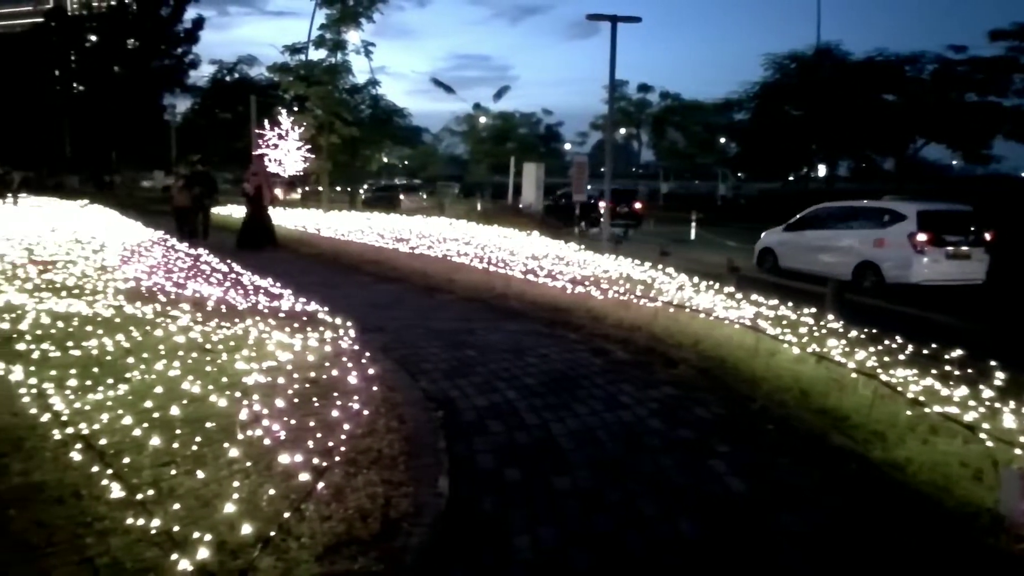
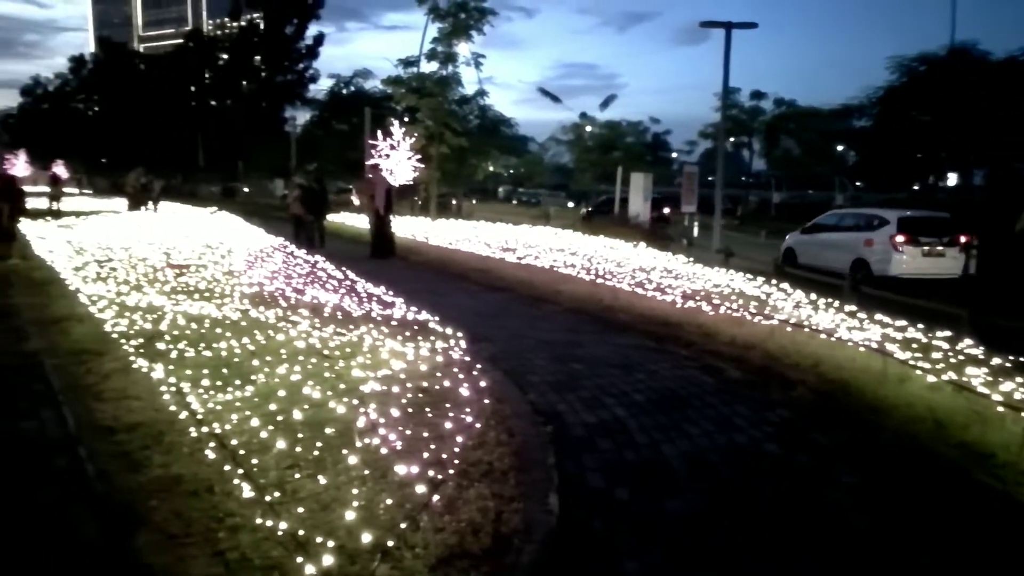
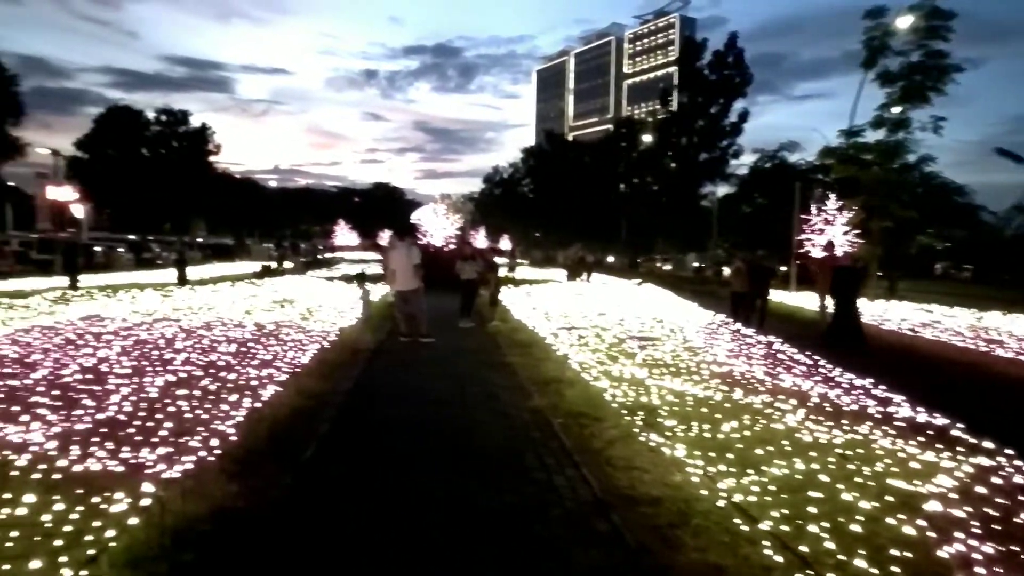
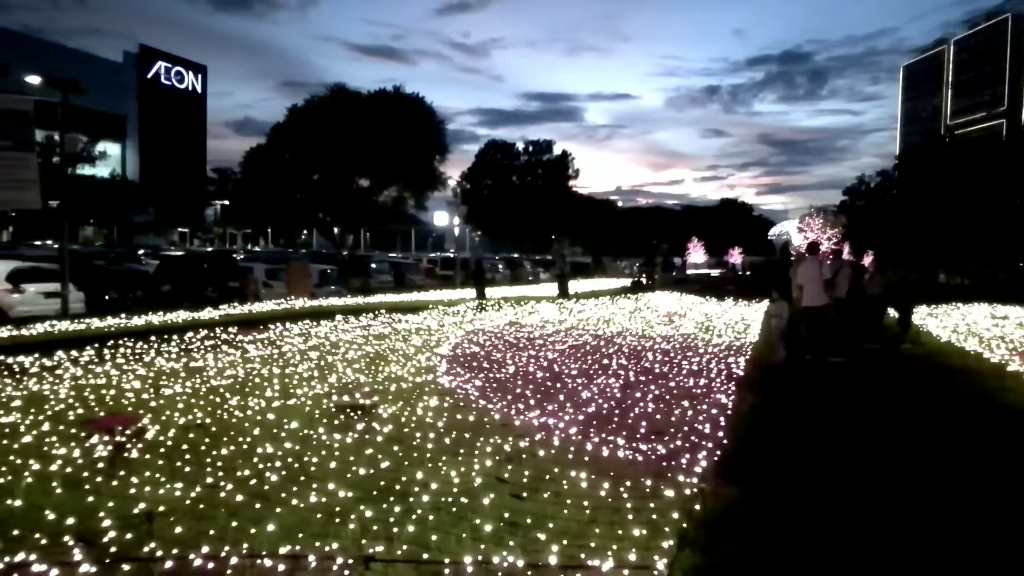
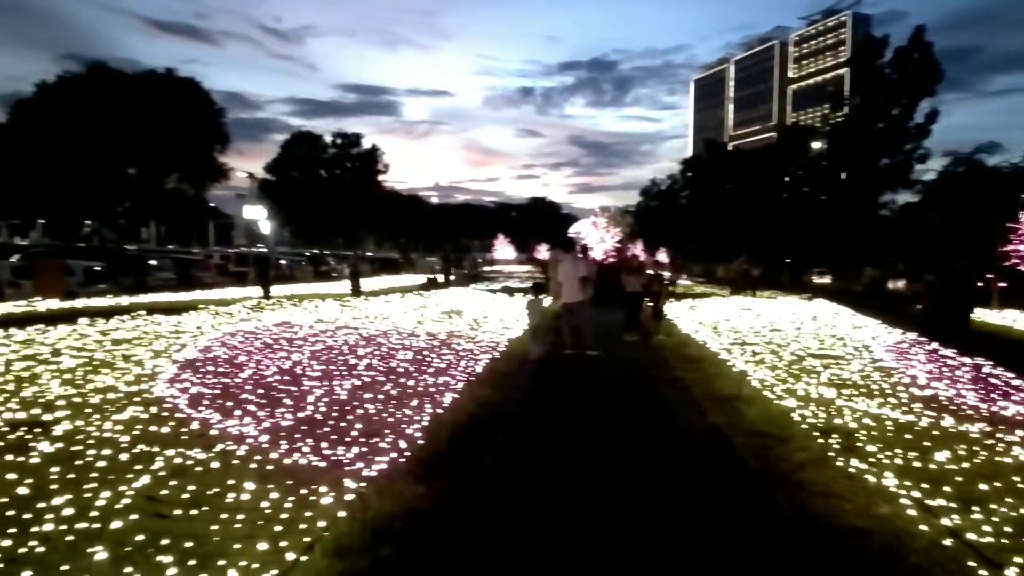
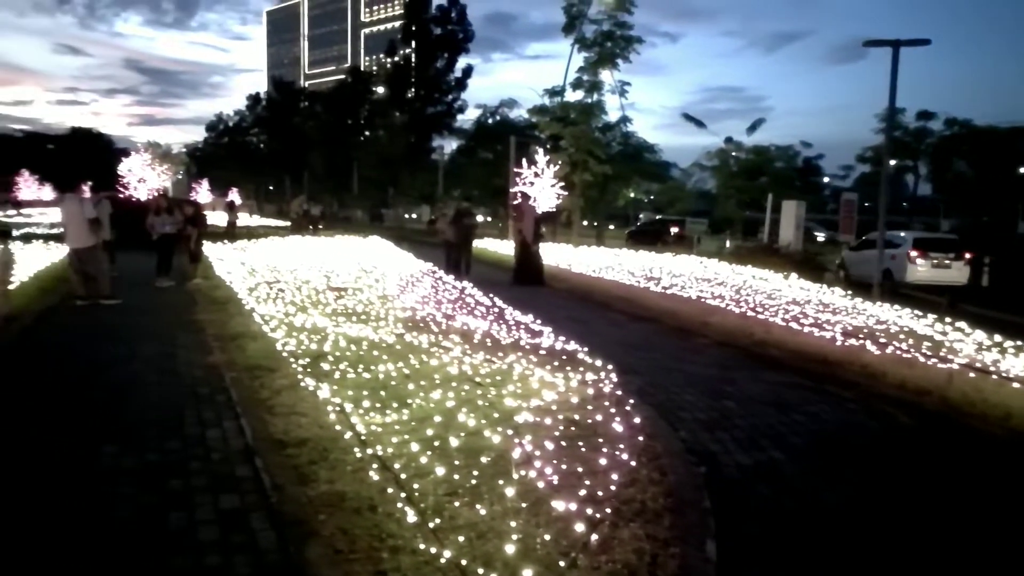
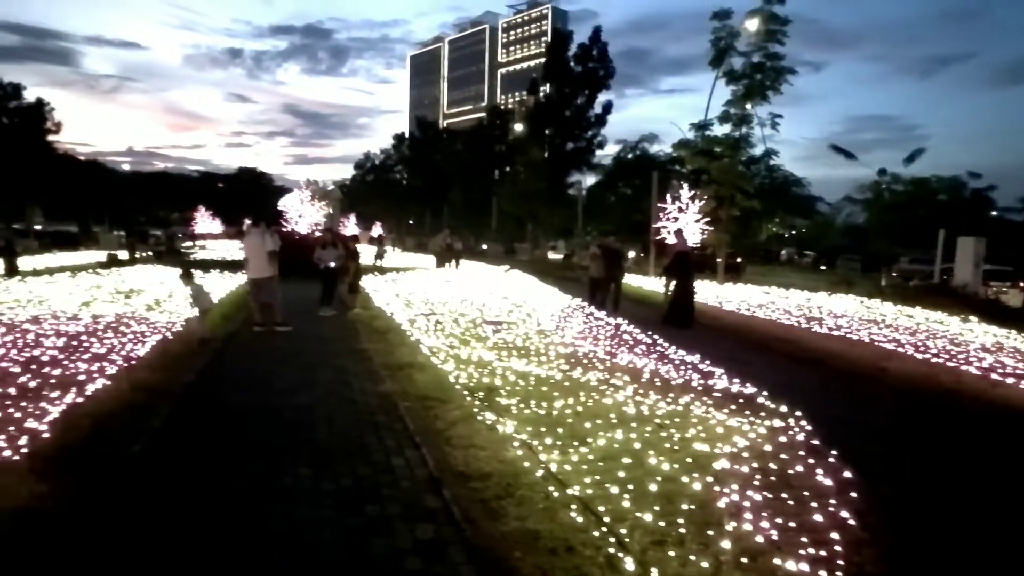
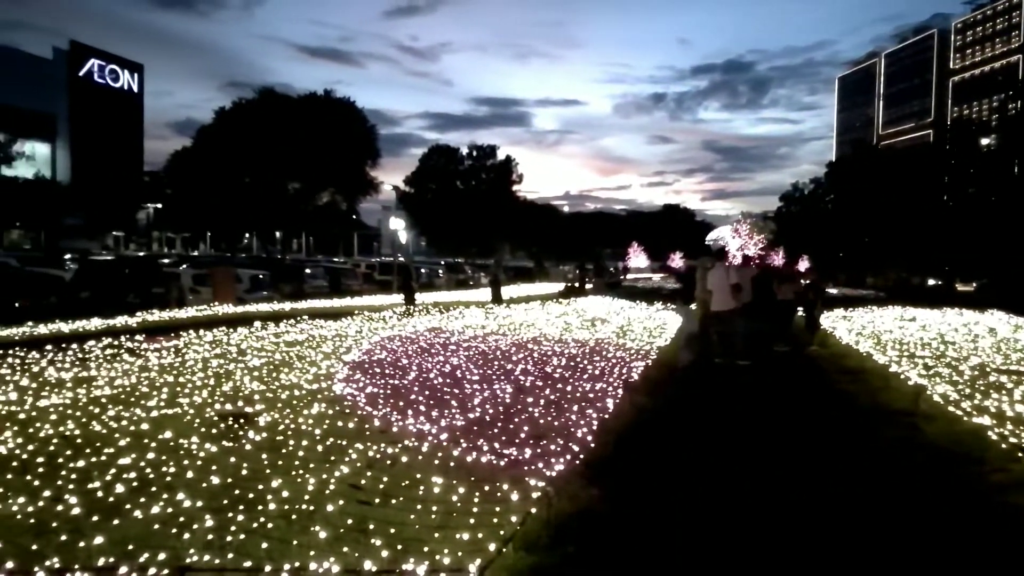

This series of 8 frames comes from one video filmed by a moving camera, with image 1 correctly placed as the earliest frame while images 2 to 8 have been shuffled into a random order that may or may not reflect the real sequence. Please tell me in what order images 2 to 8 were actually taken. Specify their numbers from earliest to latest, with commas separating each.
2, 6, 7, 3, 5, 8, 4
